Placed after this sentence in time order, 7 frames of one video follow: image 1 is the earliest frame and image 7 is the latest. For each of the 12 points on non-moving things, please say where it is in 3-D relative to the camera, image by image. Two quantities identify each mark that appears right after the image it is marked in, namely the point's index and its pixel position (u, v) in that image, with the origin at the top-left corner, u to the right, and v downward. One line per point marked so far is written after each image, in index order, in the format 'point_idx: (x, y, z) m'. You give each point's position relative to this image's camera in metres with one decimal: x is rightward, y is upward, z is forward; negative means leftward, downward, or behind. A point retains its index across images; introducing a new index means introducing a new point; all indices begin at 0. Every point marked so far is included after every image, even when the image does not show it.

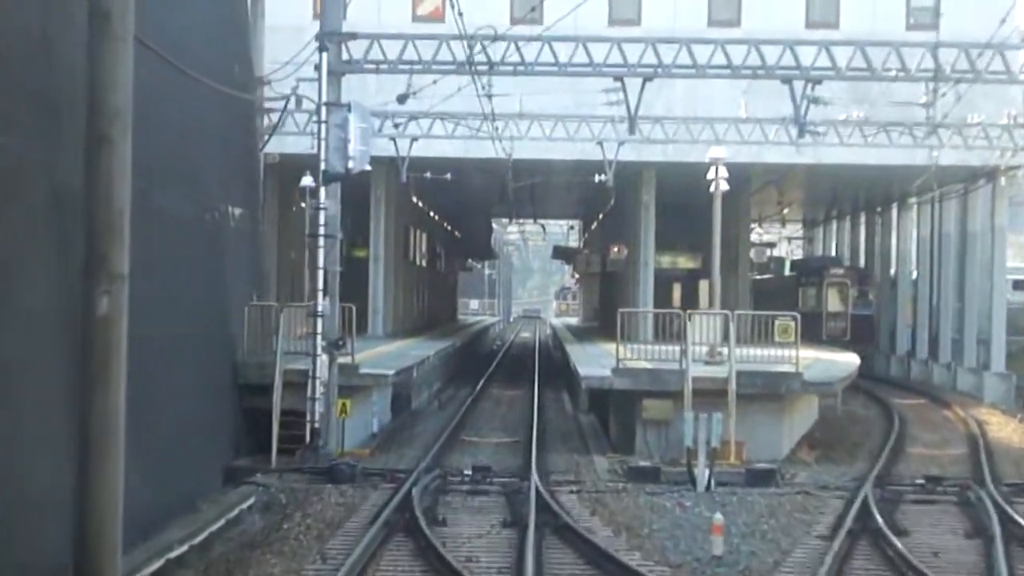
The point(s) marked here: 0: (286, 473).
0: (-1.9, -1.5, +19.8) m
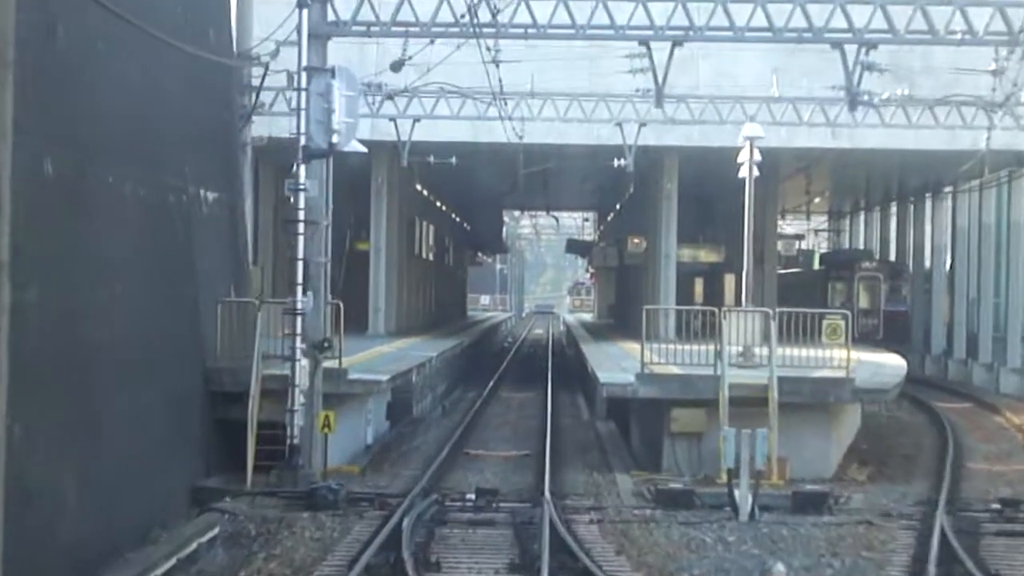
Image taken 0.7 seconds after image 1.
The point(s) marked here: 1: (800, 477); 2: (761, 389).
0: (-1.8, -1.5, +17.0) m
1: (+2.4, -1.6, +19.9) m
2: (+2.0, -0.8, +19.3) m
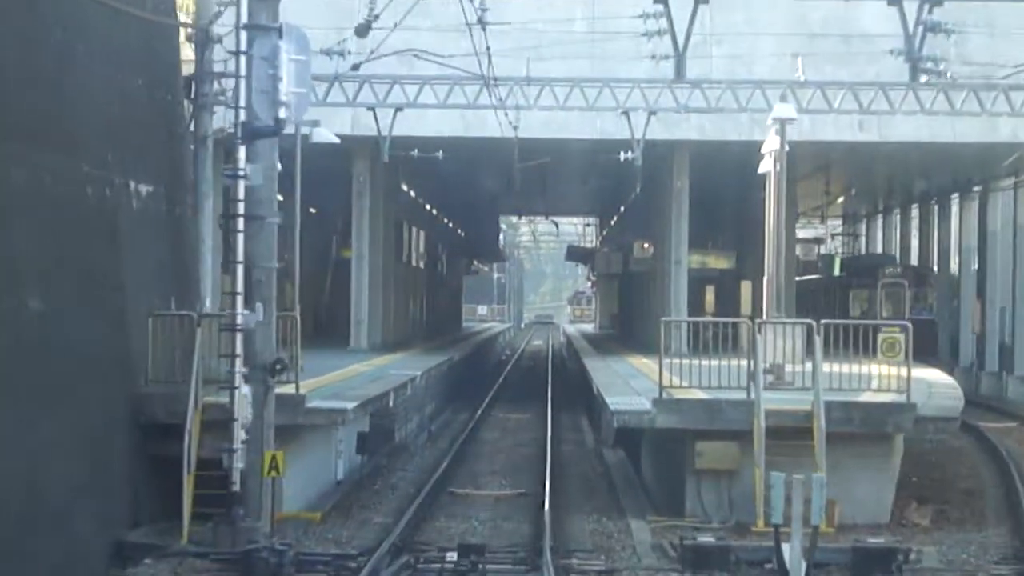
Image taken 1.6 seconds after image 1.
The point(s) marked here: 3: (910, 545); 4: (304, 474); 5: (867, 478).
0: (-1.8, -1.5, +13.6) m
1: (+2.3, -1.6, +16.5) m
2: (+1.9, -0.9, +16.0) m
3: (+2.5, -1.6, +14.8) m
4: (-1.5, -1.3, +17.2) m
5: (+2.4, -1.3, +16.4) m
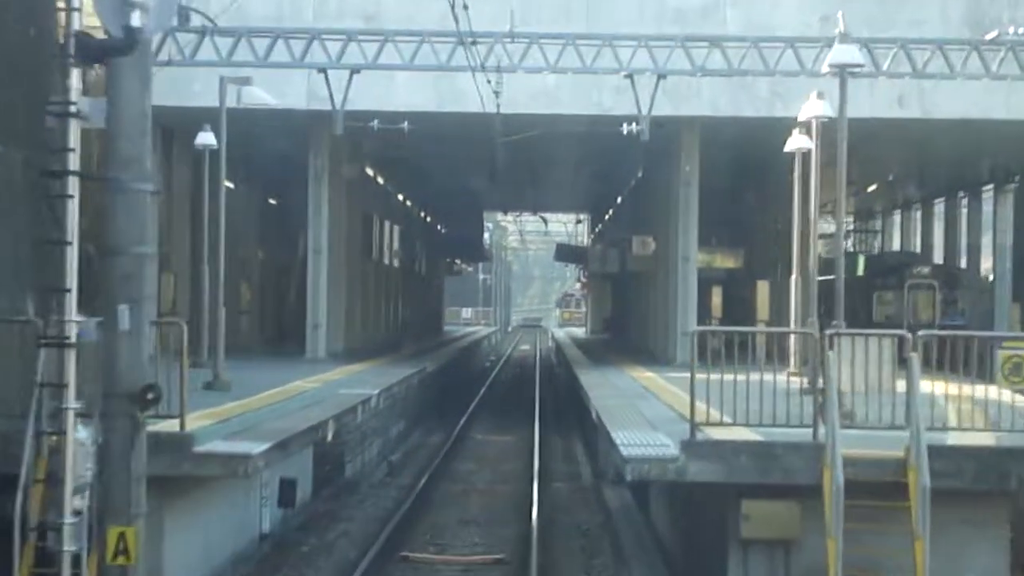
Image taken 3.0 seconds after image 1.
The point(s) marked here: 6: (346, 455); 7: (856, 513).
0: (-2.0, -1.5, +8.9) m
1: (+2.2, -1.6, +11.8) m
2: (+1.8, -0.8, +11.3) m
3: (+2.3, -1.6, +10.1) m
4: (-1.6, -1.3, +12.4) m
5: (+2.3, -1.3, +11.7) m
6: (-1.3, -1.3, +19.3) m
7: (+1.7, -1.1, +11.6) m
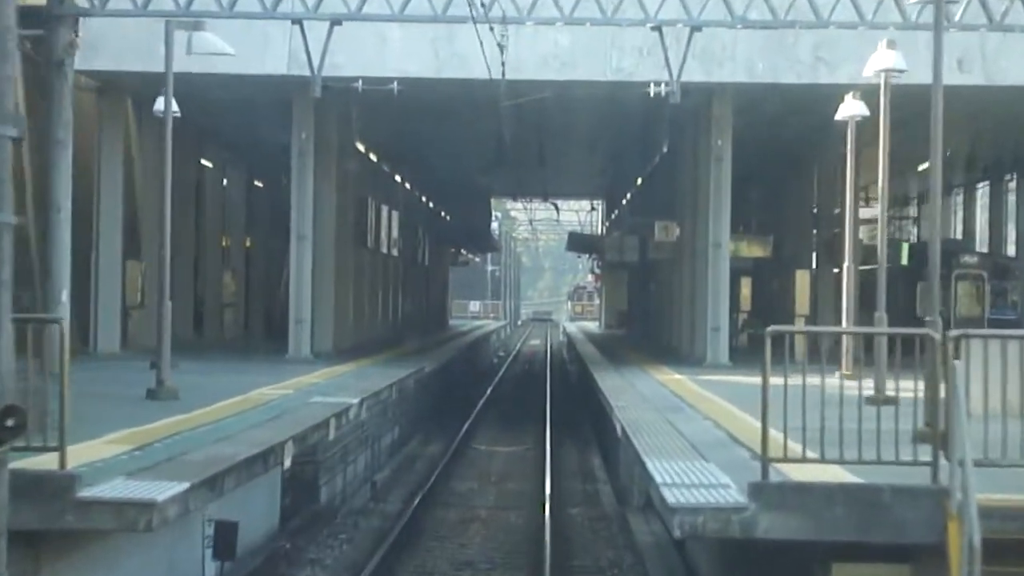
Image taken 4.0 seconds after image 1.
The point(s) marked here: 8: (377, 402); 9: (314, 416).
0: (-2.0, -1.5, +5.6) m
1: (+2.2, -1.5, +8.5) m
2: (+1.8, -0.8, +8.0) m
3: (+2.3, -1.5, +6.9) m
4: (-1.6, -1.2, +9.2) m
5: (+2.3, -1.2, +8.4) m
6: (-1.3, -1.3, +16.0) m
7: (+1.7, -1.0, +8.3) m
8: (-1.1, -0.9, +19.6) m
9: (-1.2, -0.8, +14.6) m
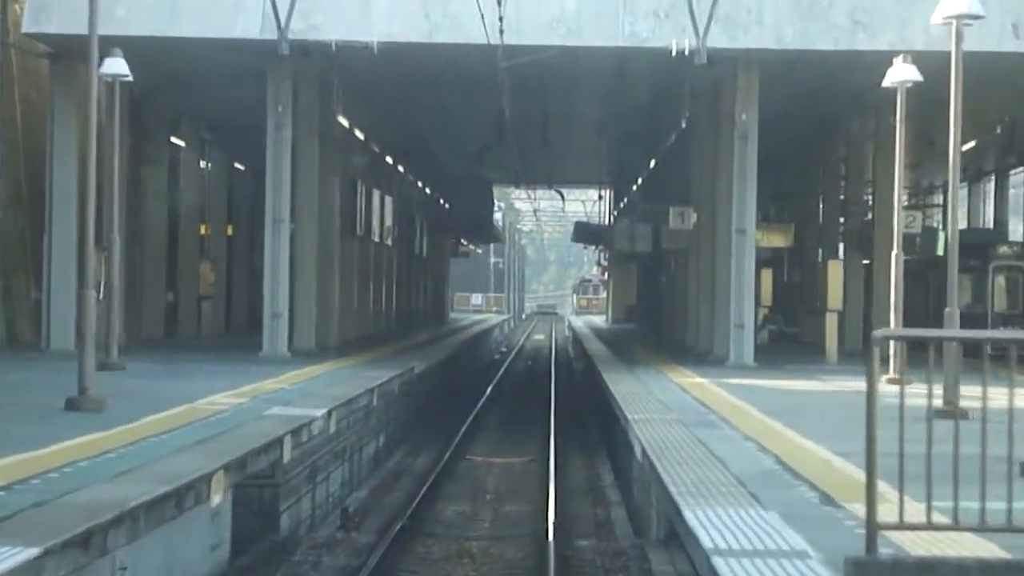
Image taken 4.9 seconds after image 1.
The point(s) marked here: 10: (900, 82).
0: (-2.0, -1.4, +2.9) m
1: (+2.2, -1.5, +5.8) m
2: (+1.8, -0.8, +5.3) m
3: (+2.3, -1.5, +4.2) m
4: (-1.6, -1.2, +6.5) m
5: (+2.3, -1.2, +5.8) m
6: (-1.3, -1.2, +13.3) m
7: (+1.6, -1.0, +5.6) m
8: (-1.1, -0.9, +16.9) m
9: (-1.3, -0.7, +11.9) m
10: (+2.9, +1.5, +18.0) m
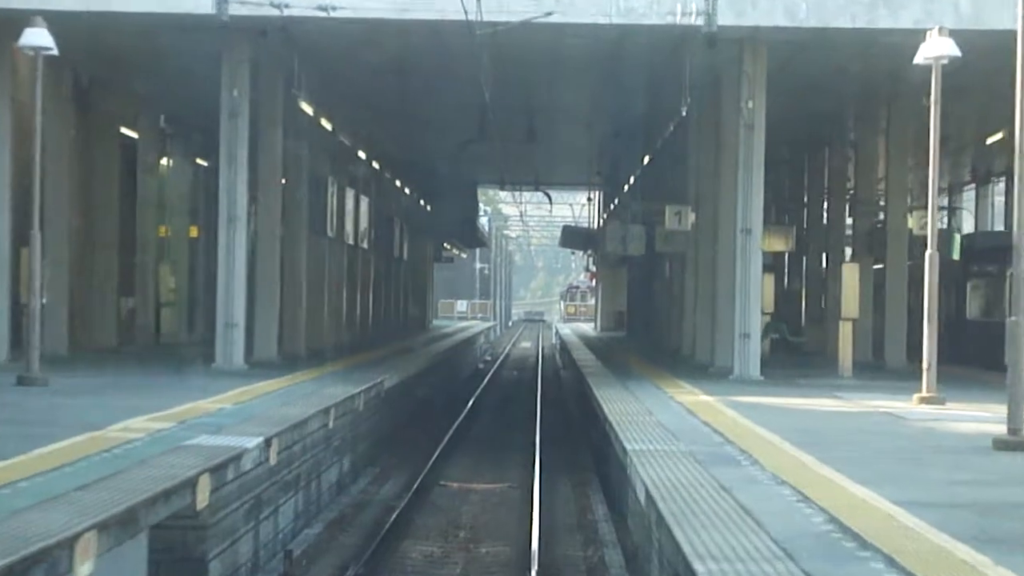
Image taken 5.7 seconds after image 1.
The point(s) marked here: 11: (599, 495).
0: (-2.1, -1.4, +0.6) m
1: (+2.1, -1.5, +3.5) m
2: (+1.7, -0.8, +3.0) m
3: (+2.2, -1.5, +1.9) m
4: (-1.7, -1.2, +4.2) m
5: (+2.2, -1.2, +3.5) m
6: (-1.4, -1.2, +11.0) m
7: (+1.6, -1.0, +3.3) m
8: (-1.3, -0.9, +14.6) m
9: (-1.4, -0.7, +9.6) m
10: (+2.8, +1.5, +15.7) m
11: (+0.6, -1.5, +17.6) m
